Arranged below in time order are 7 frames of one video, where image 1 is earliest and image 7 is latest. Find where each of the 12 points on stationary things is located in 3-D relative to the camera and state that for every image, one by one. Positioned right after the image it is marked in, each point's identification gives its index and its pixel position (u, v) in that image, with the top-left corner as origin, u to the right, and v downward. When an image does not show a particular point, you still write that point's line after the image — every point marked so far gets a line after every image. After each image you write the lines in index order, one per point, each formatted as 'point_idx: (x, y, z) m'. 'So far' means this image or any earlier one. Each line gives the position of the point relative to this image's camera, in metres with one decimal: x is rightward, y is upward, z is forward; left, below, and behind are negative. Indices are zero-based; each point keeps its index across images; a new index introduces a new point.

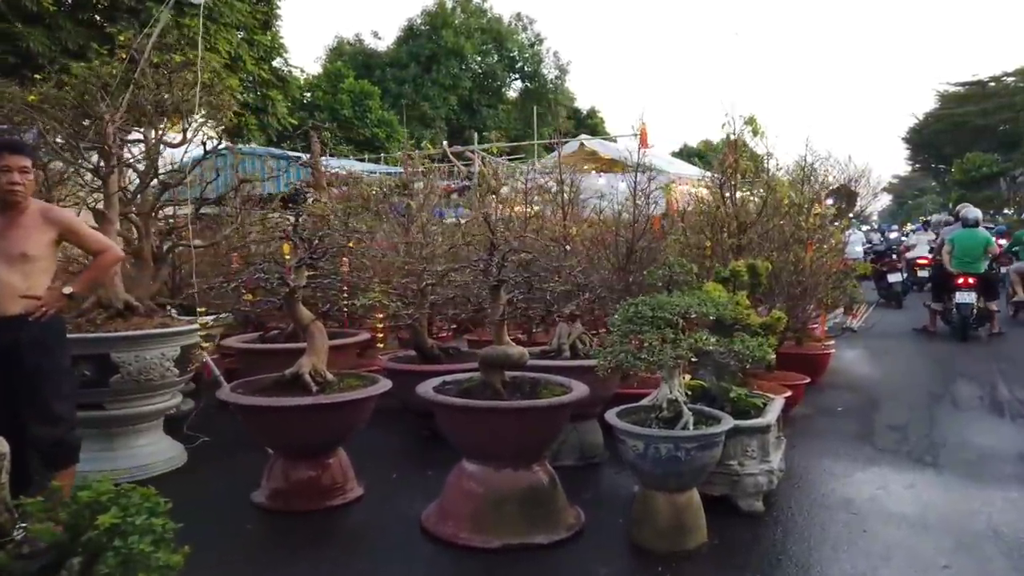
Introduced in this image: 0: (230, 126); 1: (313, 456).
0: (-6.1, +3.5, +16.8) m
1: (-1.2, -1.0, +4.6) m
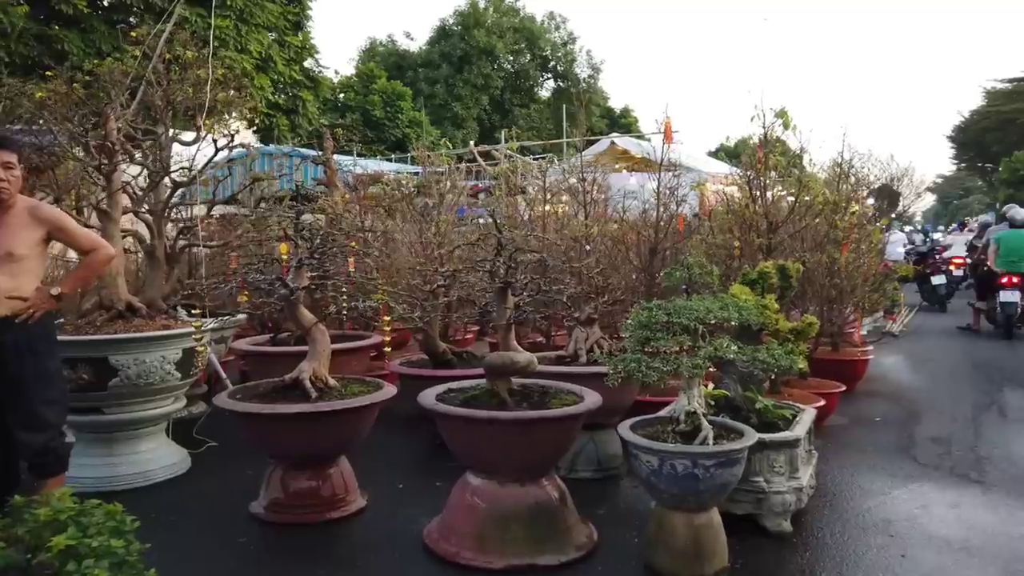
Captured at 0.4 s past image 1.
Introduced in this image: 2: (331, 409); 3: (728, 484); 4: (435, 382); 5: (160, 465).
0: (-5.5, +3.5, +16.8) m
1: (-1.1, -1.0, +4.4) m
2: (-1.0, -0.7, +4.2) m
3: (+1.0, -0.9, +3.6) m
4: (-0.6, -0.7, +5.5) m
5: (-2.3, -1.2, +5.1) m
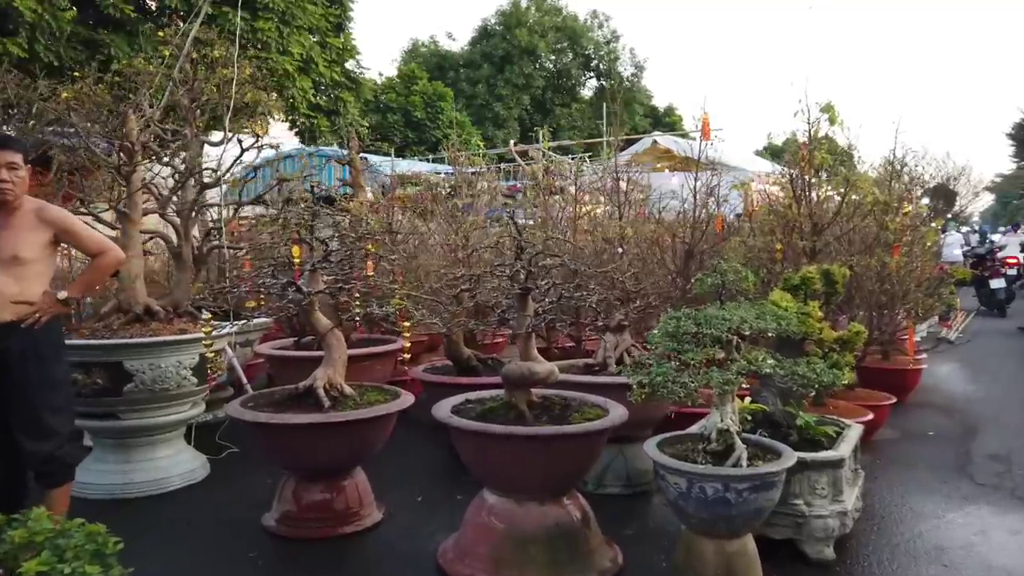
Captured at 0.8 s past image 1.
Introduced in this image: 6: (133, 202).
0: (-4.6, +3.5, +16.9) m
1: (-1.0, -1.0, +4.2) m
2: (-0.9, -0.7, +4.0) m
3: (+1.1, -0.9, +3.3) m
4: (-0.4, -0.7, +5.3) m
5: (-2.2, -1.2, +5.0) m
6: (-2.5, +0.6, +5.1) m
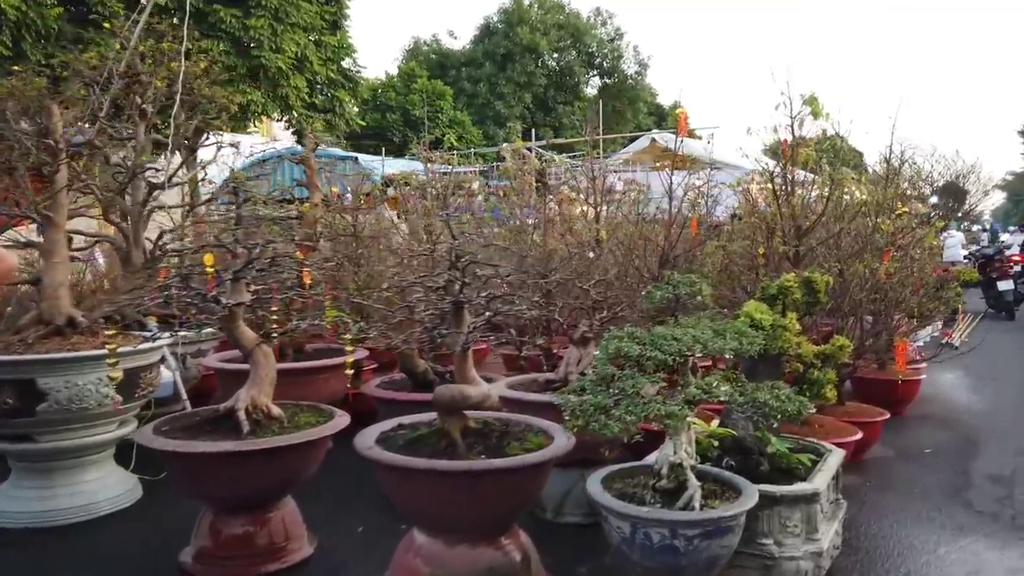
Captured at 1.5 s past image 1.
0: (-4.8, +3.5, +16.5) m
1: (-1.3, -1.1, +3.8) m
2: (-1.2, -0.7, +3.6) m
3: (+0.8, -1.0, +2.9) m
4: (-0.6, -0.8, +4.9) m
5: (-2.5, -1.3, +4.6) m
6: (-2.8, +0.5, +4.7) m
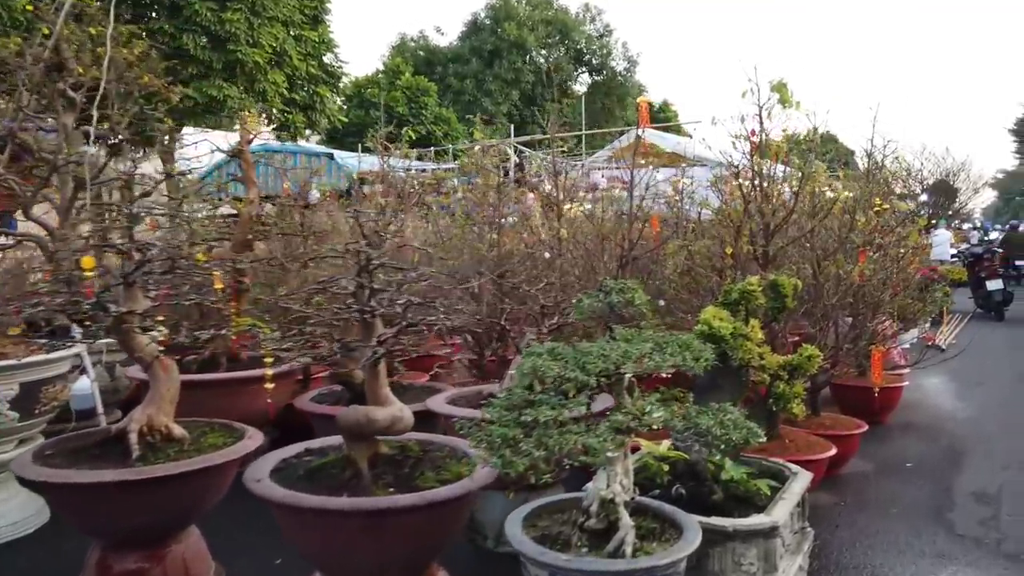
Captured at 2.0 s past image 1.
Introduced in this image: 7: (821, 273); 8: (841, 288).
0: (-5.2, +3.5, +16.1) m
1: (-1.6, -1.1, +3.4) m
2: (-1.5, -0.8, +3.2) m
3: (+0.5, -1.0, +2.5) m
4: (-1.0, -0.8, +4.5) m
5: (-2.8, -1.3, +4.2) m
6: (-3.1, +0.5, +4.3) m
7: (+1.9, +0.1, +4.9) m
8: (+2.1, 0.0, +4.9) m
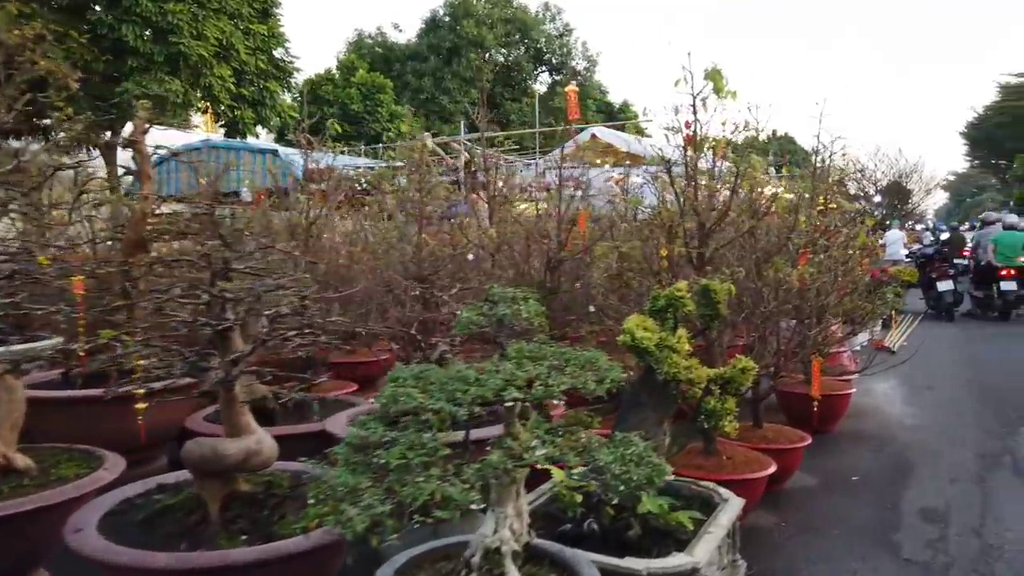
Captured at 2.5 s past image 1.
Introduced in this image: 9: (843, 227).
0: (-6.2, +3.4, +15.4) m
1: (-2.0, -1.2, +2.9) m
2: (-1.9, -0.8, +2.7) m
3: (+0.1, -1.1, +2.1) m
4: (-1.4, -0.8, +4.0) m
5: (-3.2, -1.3, +3.6) m
6: (-3.6, +0.4, +3.7) m
7: (+1.5, +0.1, +4.5) m
8: (+1.6, 0.0, +4.6) m
9: (+2.6, +0.5, +6.1) m
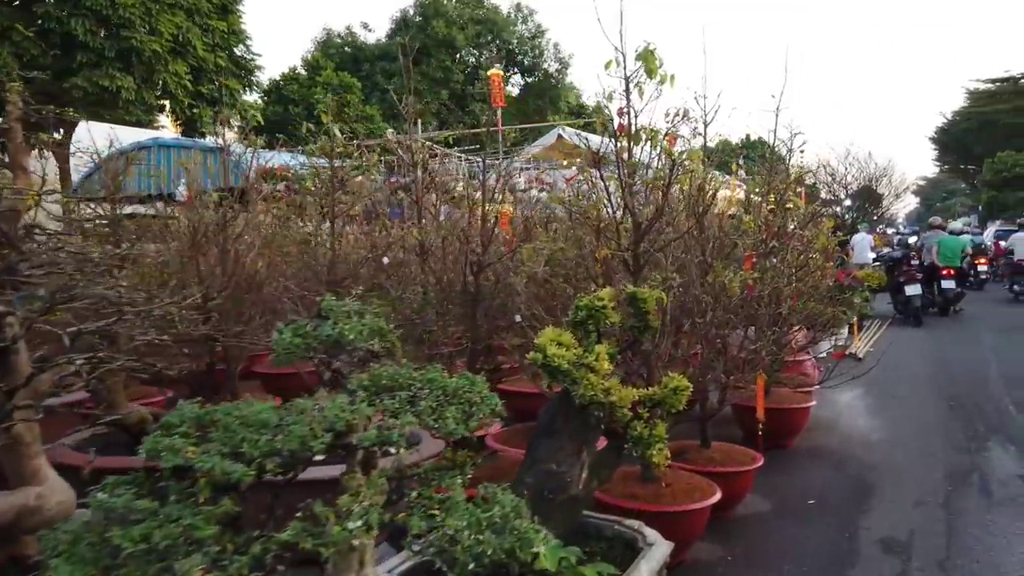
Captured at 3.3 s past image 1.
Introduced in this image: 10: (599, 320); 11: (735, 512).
0: (-7.0, +3.3, +14.7) m
1: (-2.4, -1.2, +2.3) m
2: (-2.3, -0.8, +2.2) m
3: (-0.3, -1.1, +1.6) m
4: (-1.9, -0.9, +3.5) m
5: (-3.6, -1.4, +3.1) m
6: (-4.0, +0.4, +3.1) m
7: (+1.0, 0.0, +4.1) m
8: (+1.2, -0.1, +4.2) m
9: (+2.2, +0.4, +5.7) m
10: (+0.4, -0.1, +3.1) m
11: (+1.3, -1.3, +4.6) m
